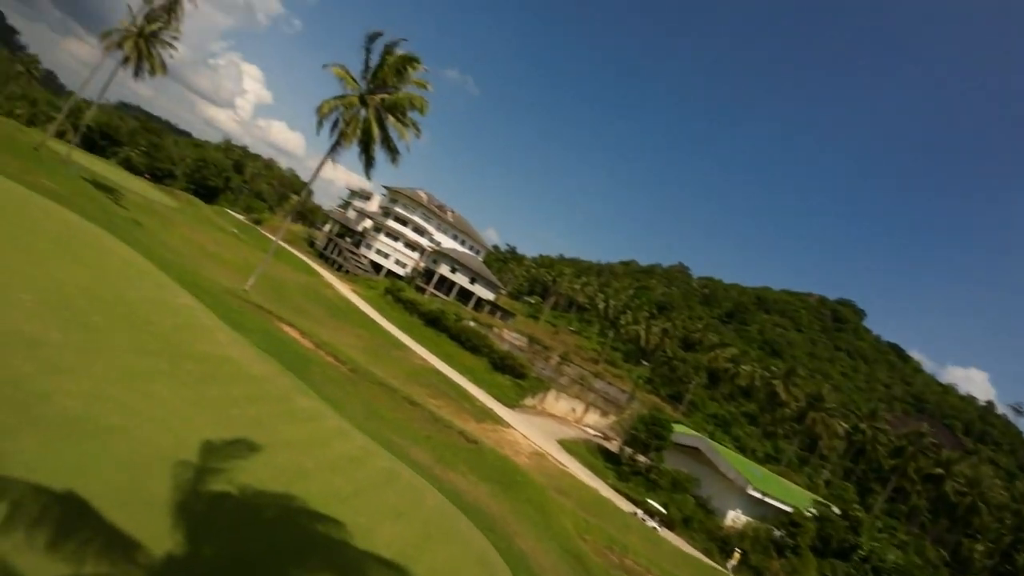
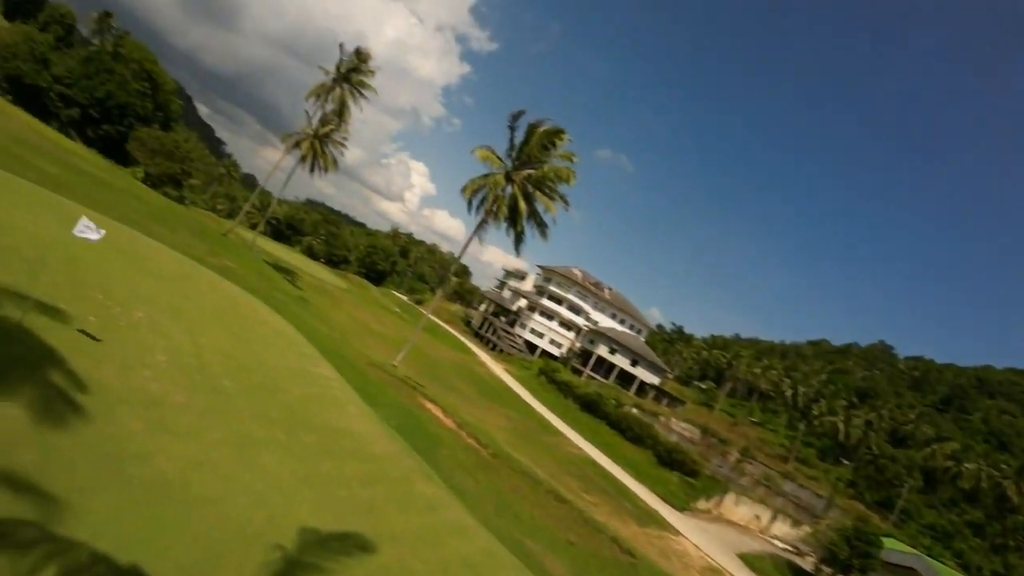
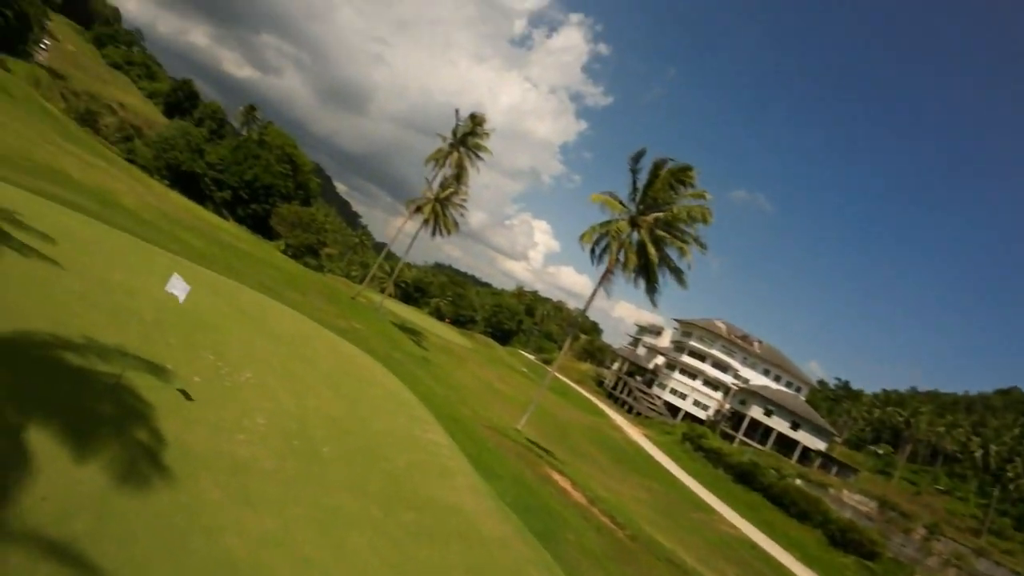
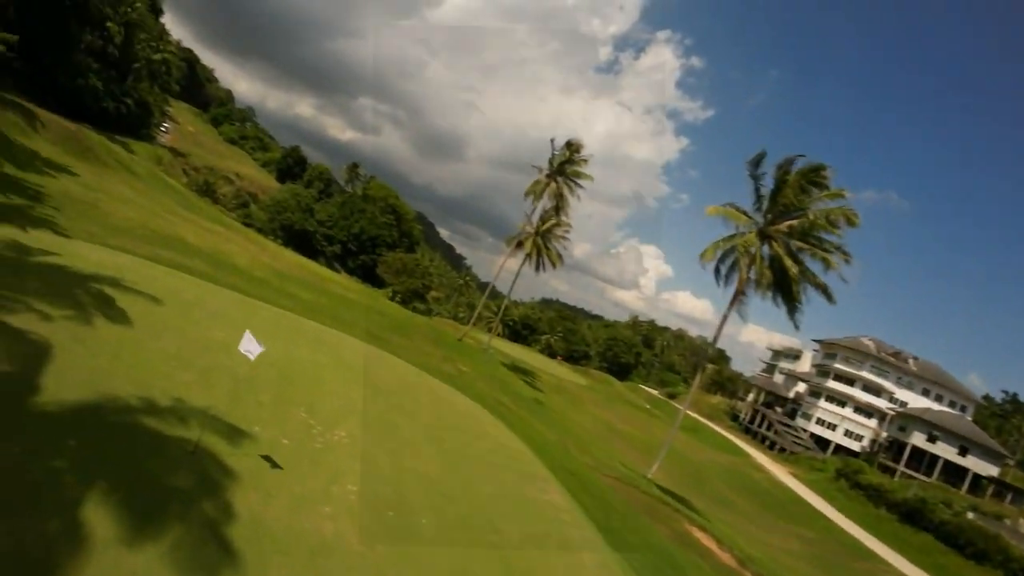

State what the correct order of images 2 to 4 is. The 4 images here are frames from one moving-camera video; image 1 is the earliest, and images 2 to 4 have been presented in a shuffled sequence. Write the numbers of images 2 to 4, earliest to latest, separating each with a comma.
2, 3, 4
